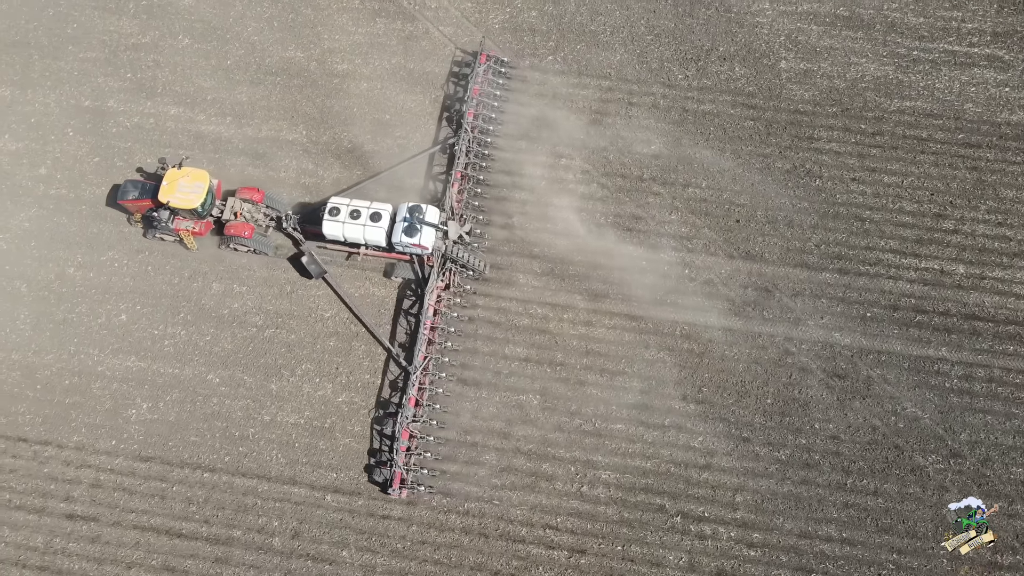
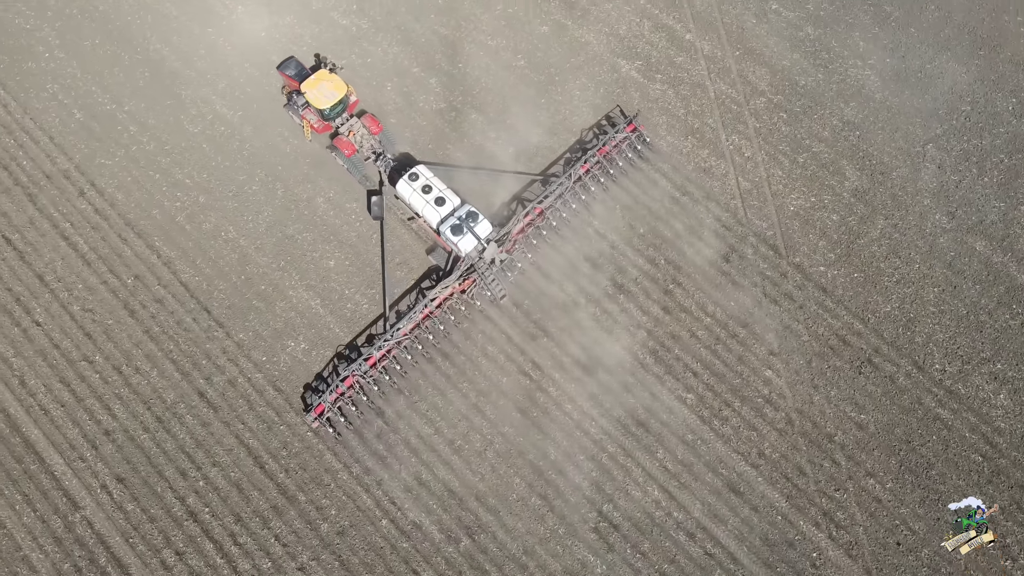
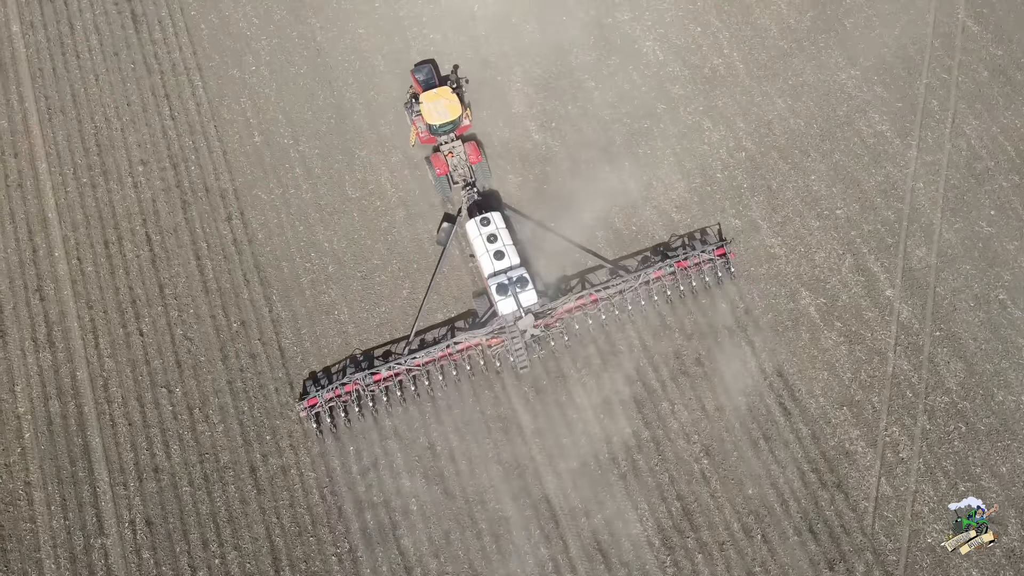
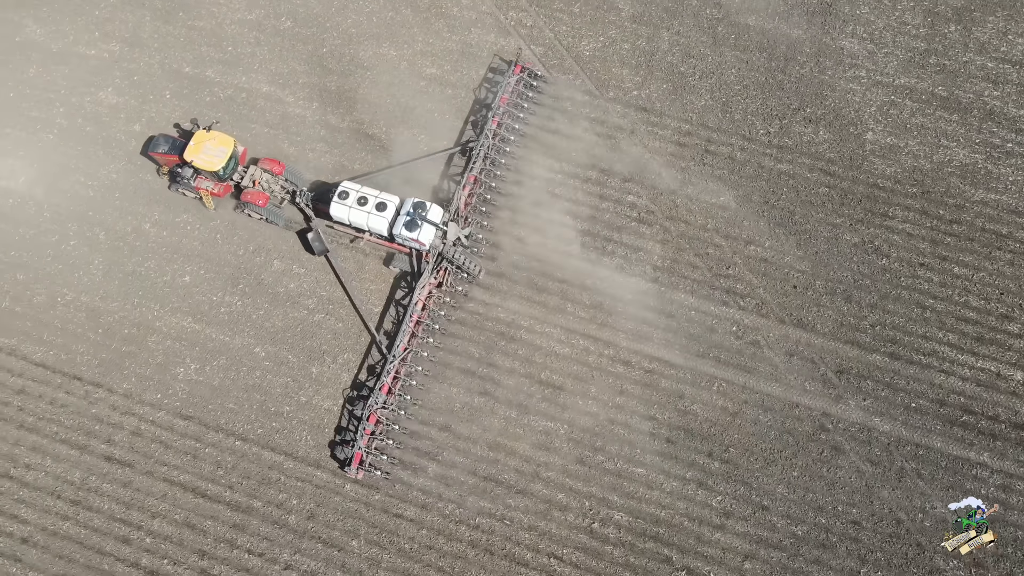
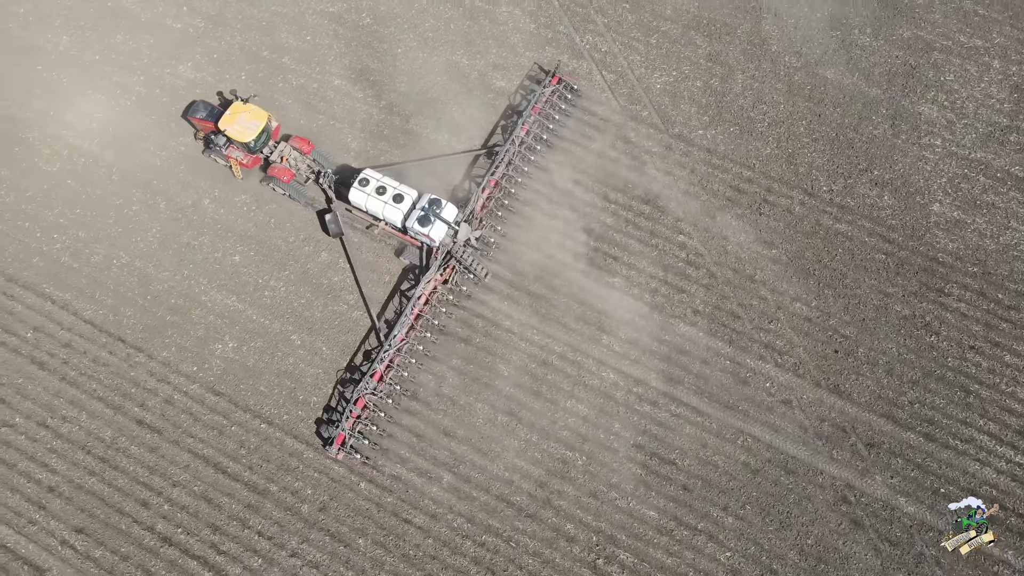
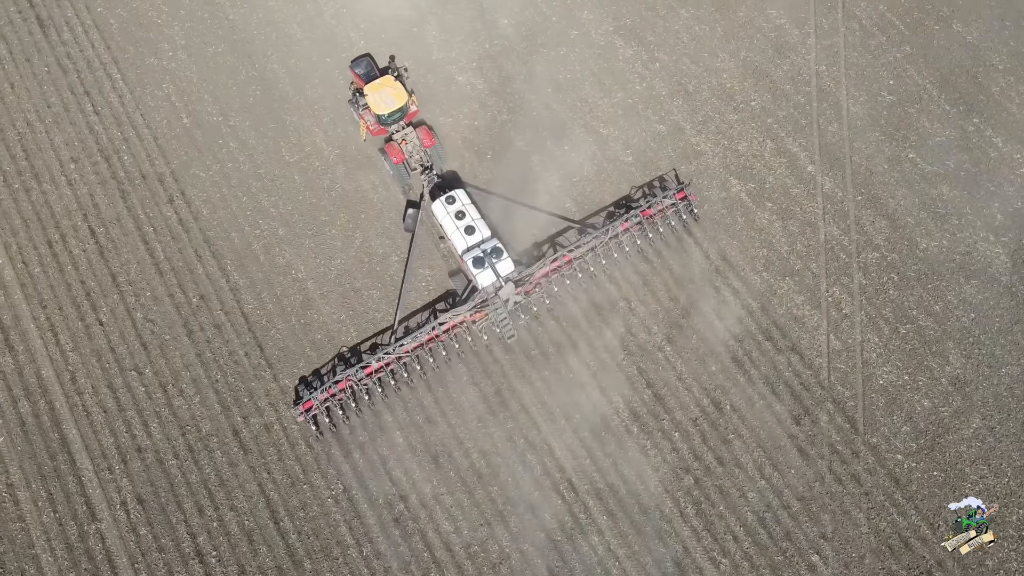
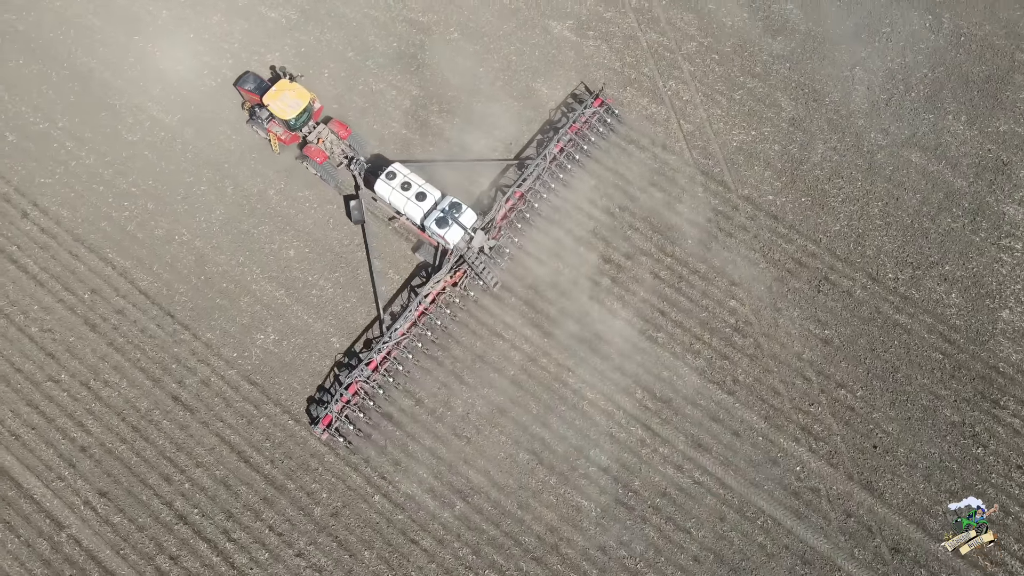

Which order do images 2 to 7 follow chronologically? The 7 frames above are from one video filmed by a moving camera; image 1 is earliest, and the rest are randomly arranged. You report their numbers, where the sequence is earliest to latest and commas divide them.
4, 5, 7, 2, 6, 3
